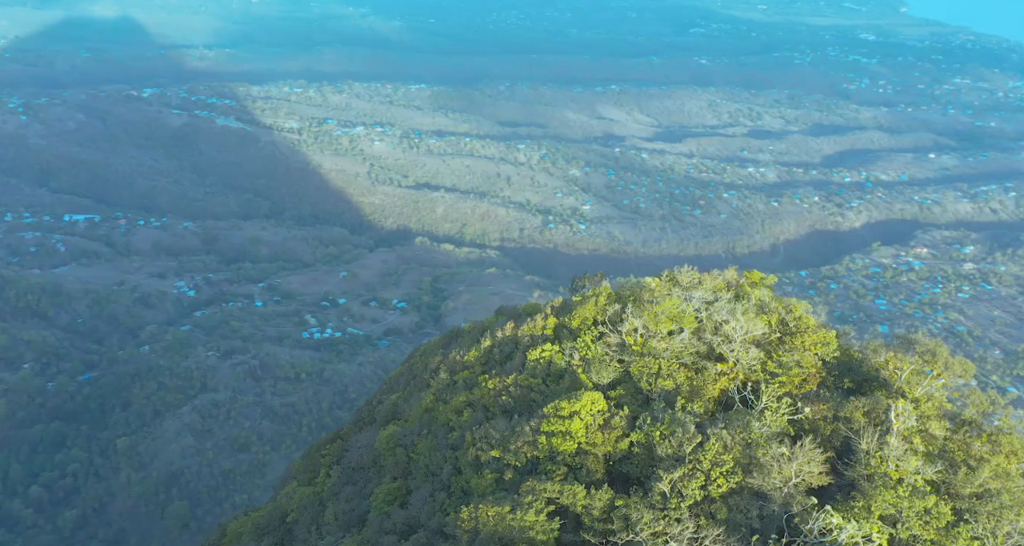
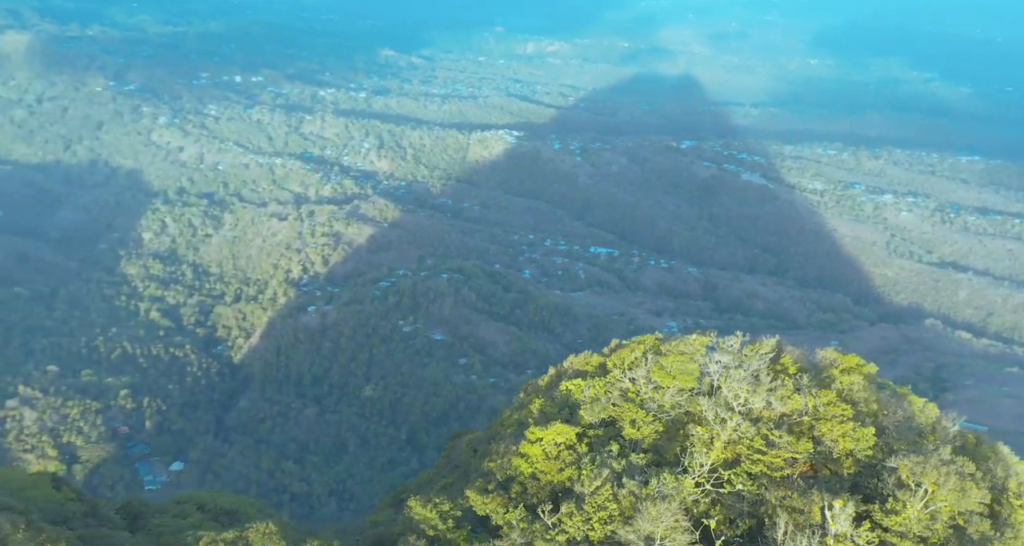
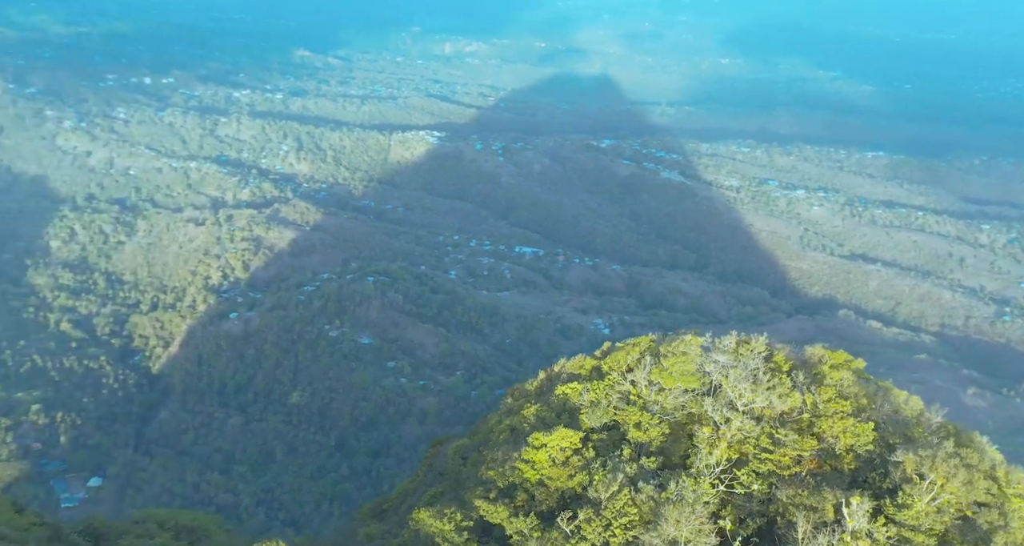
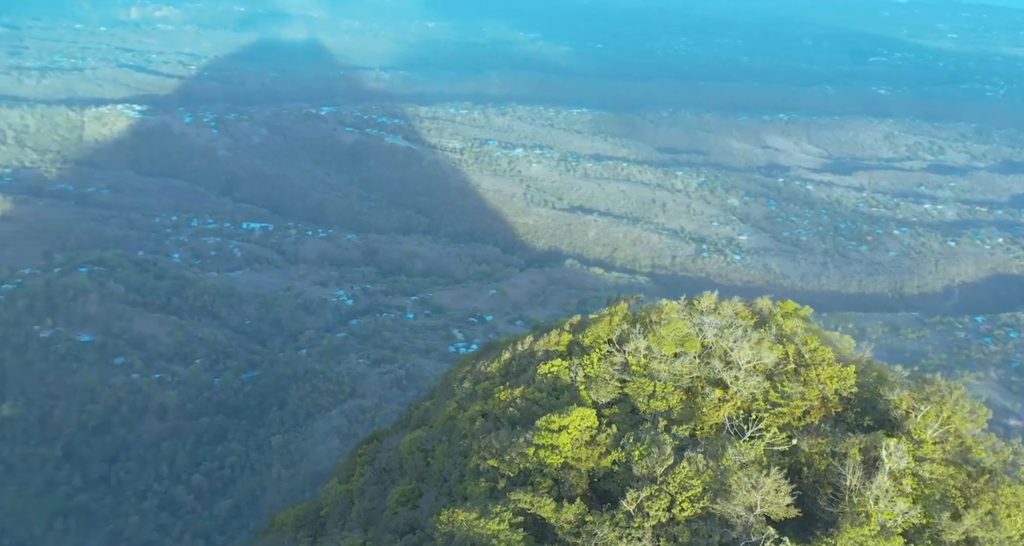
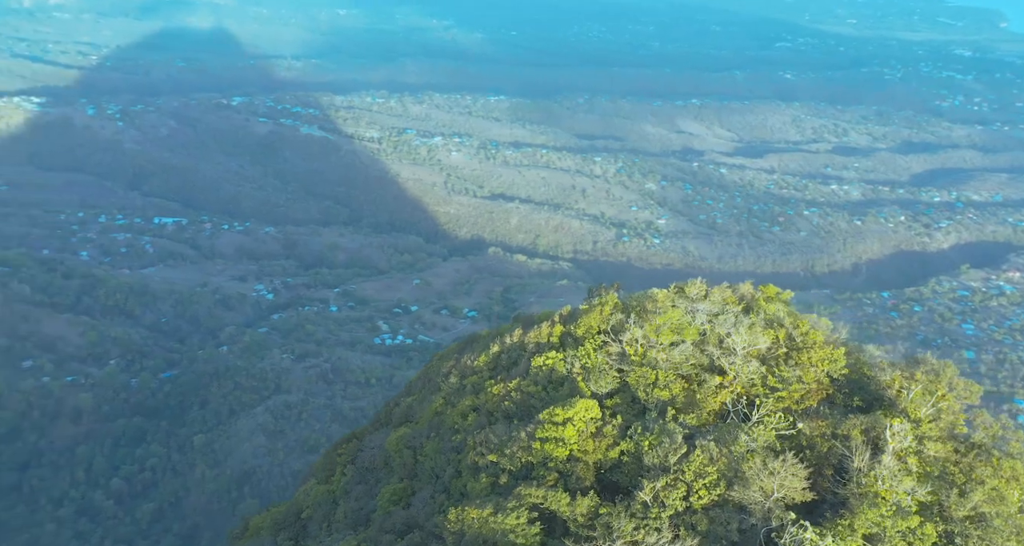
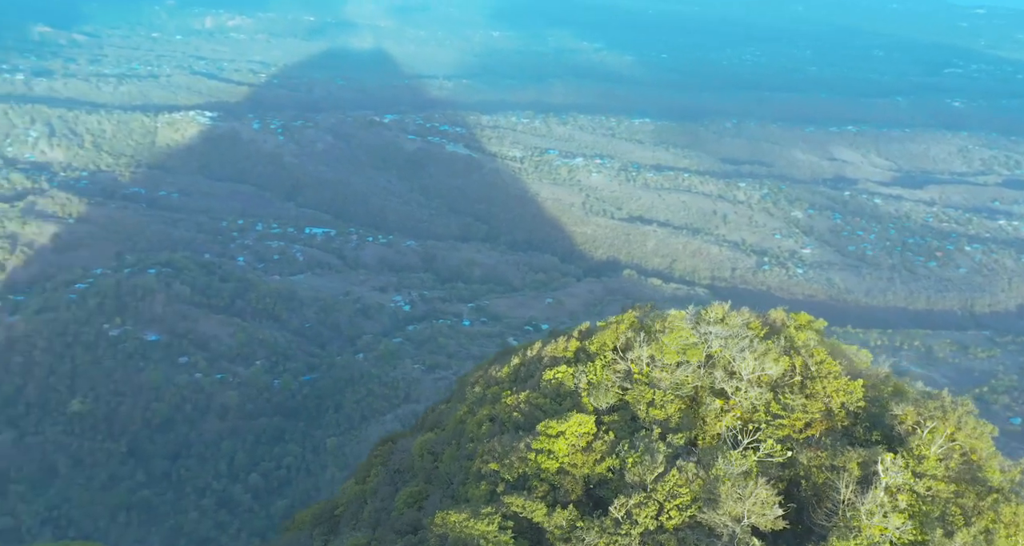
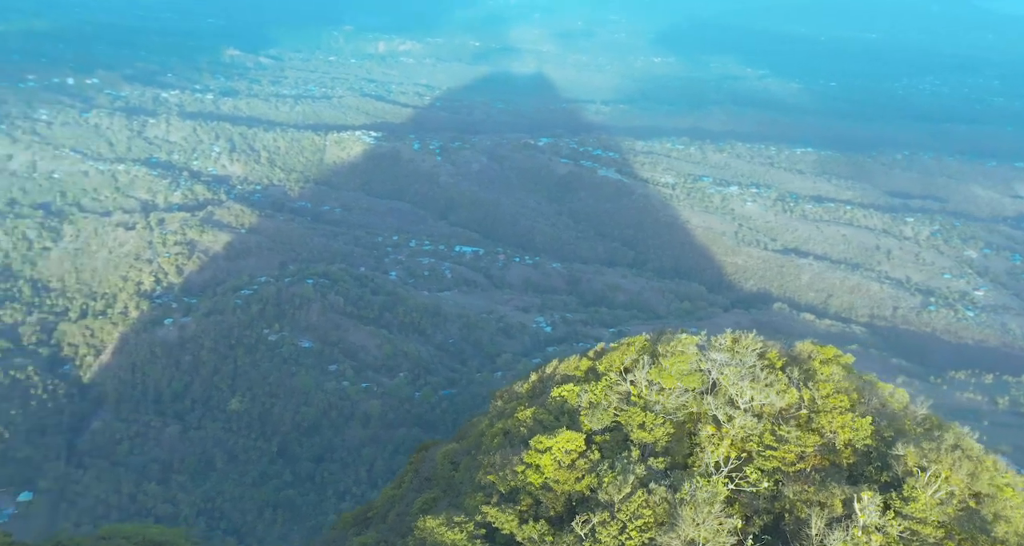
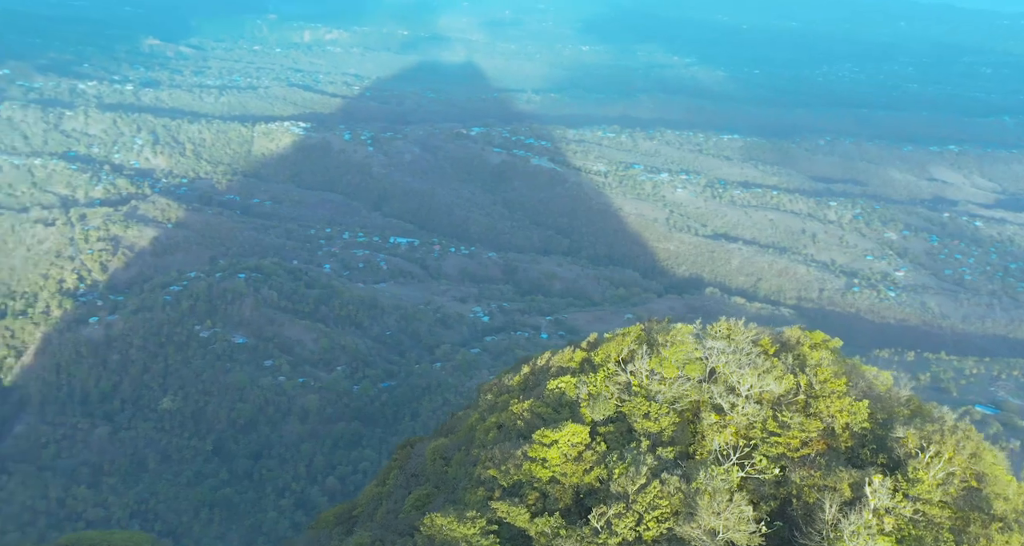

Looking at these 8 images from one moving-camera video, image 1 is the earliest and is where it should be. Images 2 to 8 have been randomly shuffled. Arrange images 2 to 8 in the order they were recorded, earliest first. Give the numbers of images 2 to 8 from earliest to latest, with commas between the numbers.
5, 4, 6, 8, 7, 3, 2
